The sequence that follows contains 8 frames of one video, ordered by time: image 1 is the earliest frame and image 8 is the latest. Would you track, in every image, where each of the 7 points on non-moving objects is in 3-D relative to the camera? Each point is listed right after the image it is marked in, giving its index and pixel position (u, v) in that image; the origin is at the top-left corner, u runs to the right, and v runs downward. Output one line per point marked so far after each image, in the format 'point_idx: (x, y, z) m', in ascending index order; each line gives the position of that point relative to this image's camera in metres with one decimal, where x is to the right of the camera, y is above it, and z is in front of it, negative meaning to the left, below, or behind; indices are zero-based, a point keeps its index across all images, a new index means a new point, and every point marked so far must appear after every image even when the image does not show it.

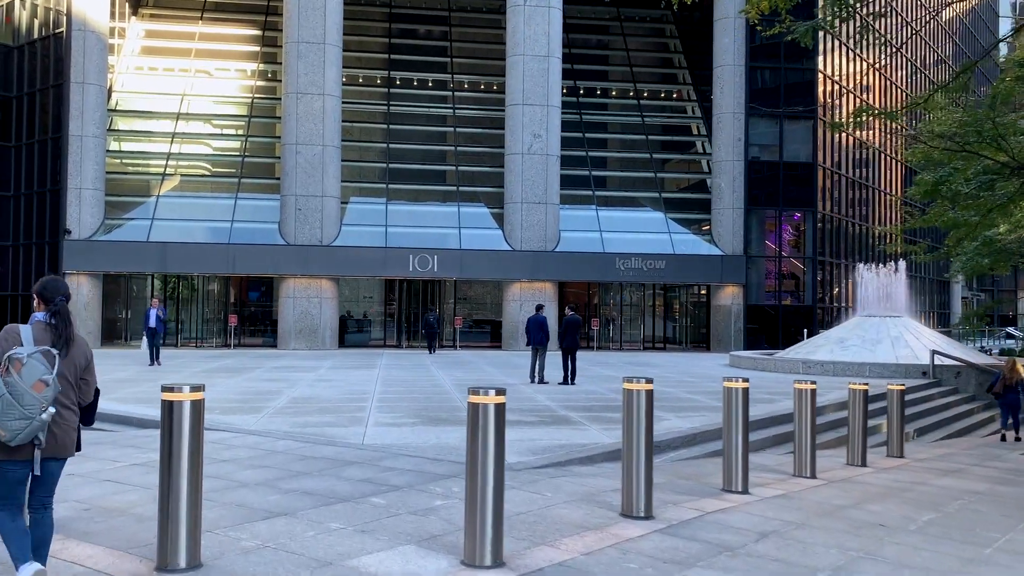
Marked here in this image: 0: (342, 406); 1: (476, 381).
0: (-2.2, -1.5, +11.2) m
1: (-0.7, -1.7, +15.9) m
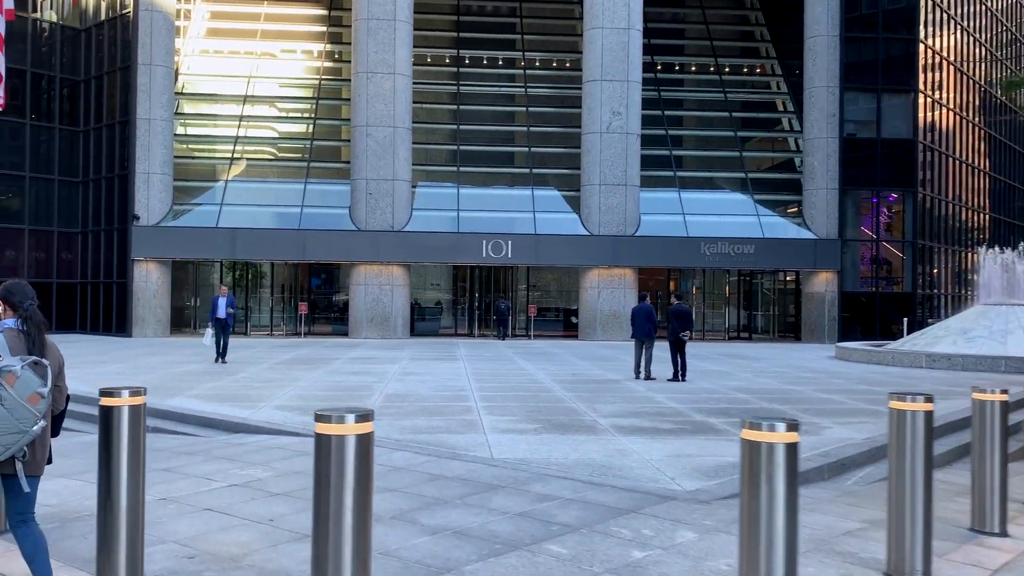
0: (-0.8, -1.4, +10.0) m
1: (+1.0, -1.5, +14.6) m
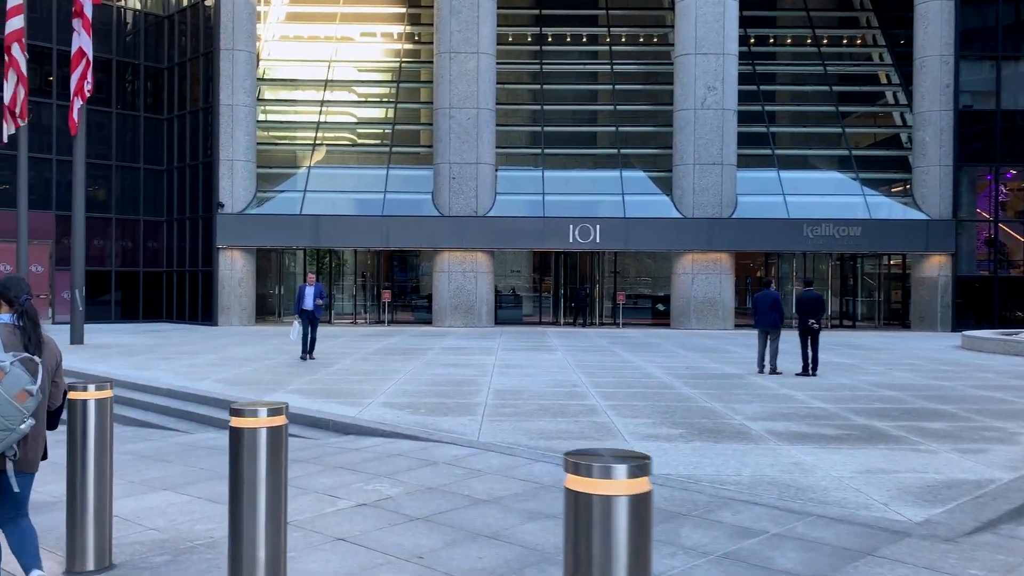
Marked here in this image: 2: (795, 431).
0: (+0.6, -1.2, +9.1) m
1: (+2.7, -1.2, +13.5) m
2: (+2.5, -1.2, +7.6) m
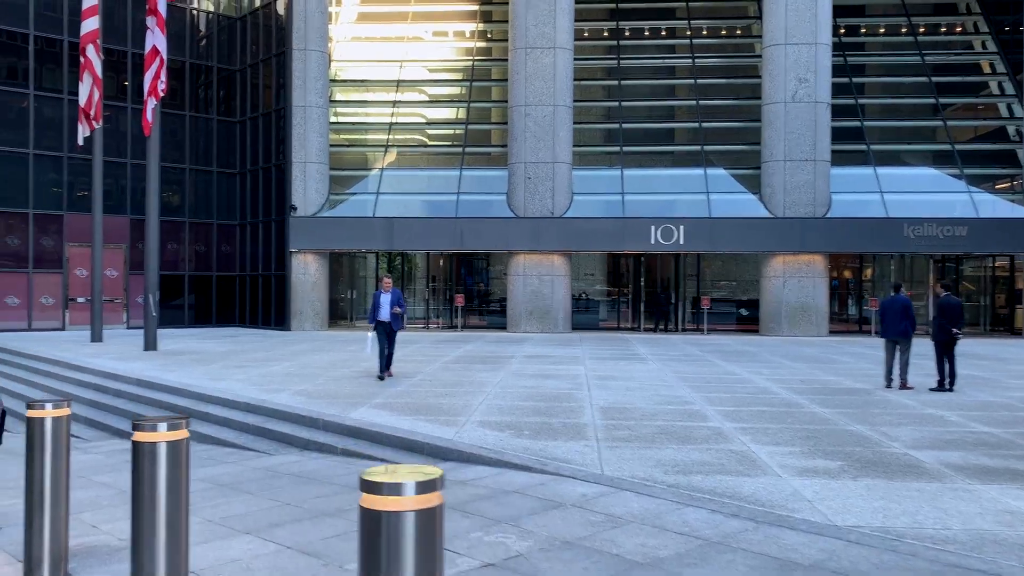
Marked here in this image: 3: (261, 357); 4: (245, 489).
0: (+1.6, -1.3, +8.0) m
1: (+4.1, -1.3, +12.3) m
2: (+3.4, -1.3, +6.4) m
3: (-4.6, -1.3, +15.9) m
4: (-1.9, -1.4, +6.2) m
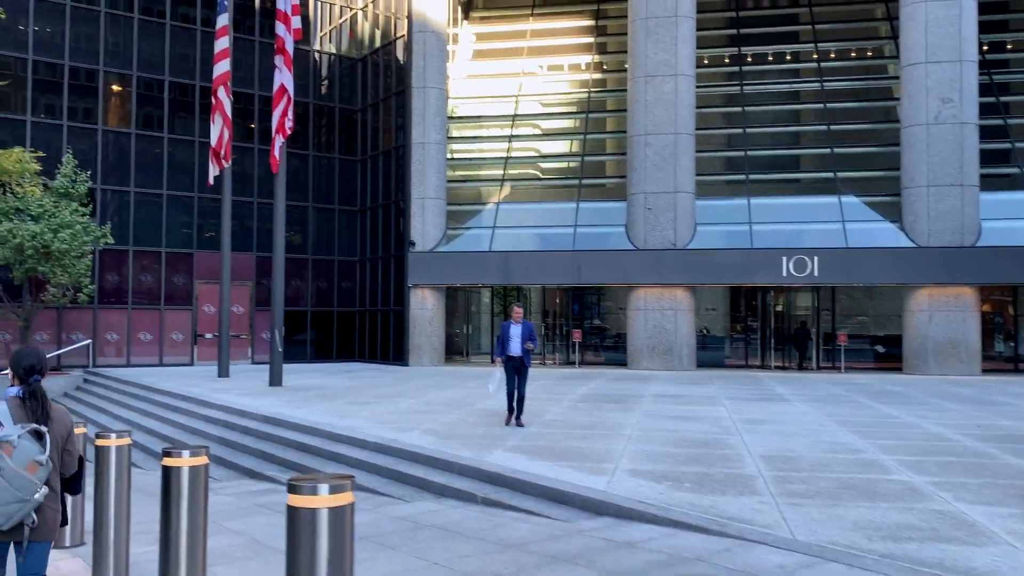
0: (+2.9, -1.5, +7.0) m
1: (+5.8, -1.7, +10.9) m
2: (+4.5, -1.5, +5.2) m
3: (-2.3, -1.9, +15.6) m
4: (-0.8, -1.7, +5.7) m
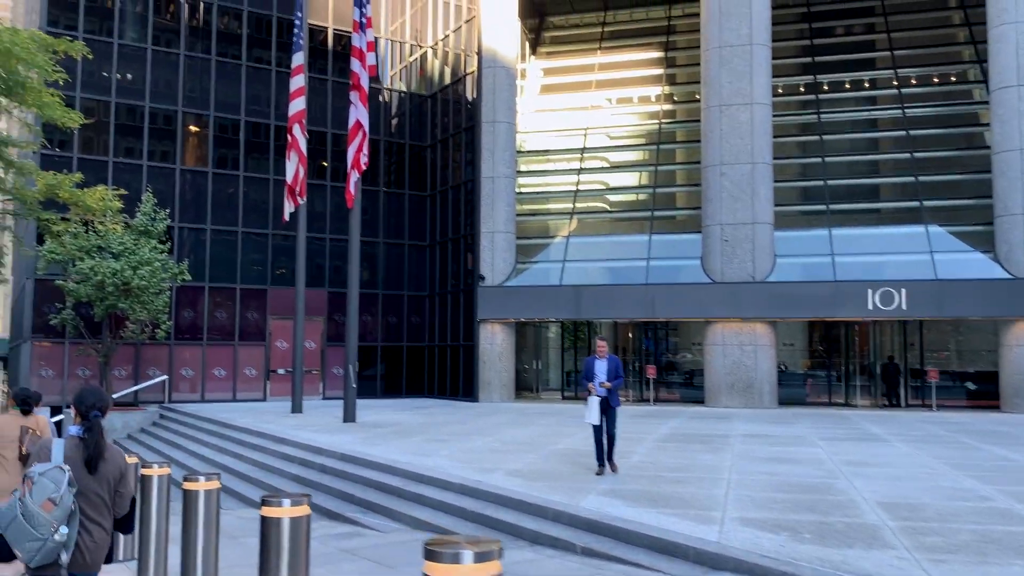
0: (+3.6, -1.8, +6.3) m
1: (+6.9, -2.1, +10.0) m
2: (+5.1, -1.6, +4.4) m
3: (-0.9, -2.5, +15.2) m
4: (-0.2, -1.9, +5.2) m
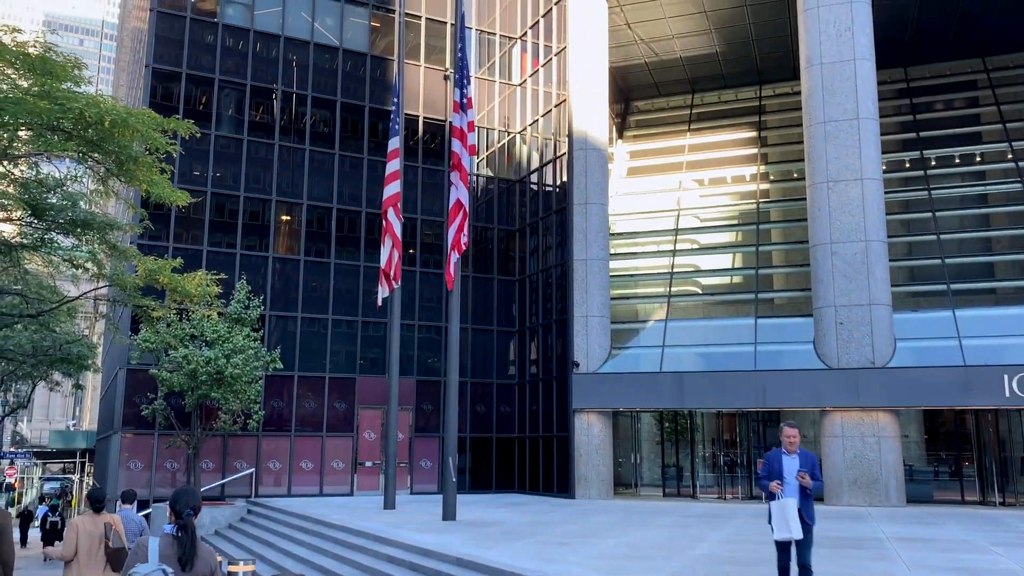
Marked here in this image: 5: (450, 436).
0: (+4.8, -2.2, +4.8) m
1: (+8.3, -2.8, +8.2) m
2: (+6.1, -1.8, +2.8) m
3: (+0.9, -3.9, +13.9) m
4: (+0.9, -2.2, +4.0) m
5: (-1.1, -2.7, +15.8) m
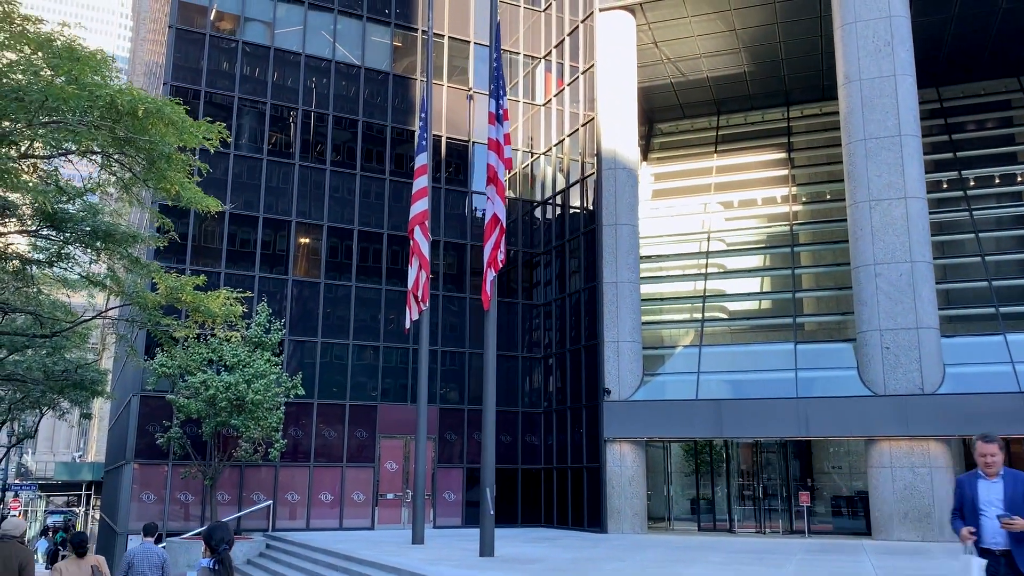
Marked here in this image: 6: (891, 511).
0: (+5.4, -2.1, +3.8) m
1: (+9.0, -2.9, +7.2) m
2: (+6.7, -1.7, +1.8) m
3: (+1.6, -4.2, +12.9) m
4: (+1.5, -2.1, +3.1) m
5: (-0.4, -3.0, +14.9) m
6: (+8.6, -5.1, +19.9) m
